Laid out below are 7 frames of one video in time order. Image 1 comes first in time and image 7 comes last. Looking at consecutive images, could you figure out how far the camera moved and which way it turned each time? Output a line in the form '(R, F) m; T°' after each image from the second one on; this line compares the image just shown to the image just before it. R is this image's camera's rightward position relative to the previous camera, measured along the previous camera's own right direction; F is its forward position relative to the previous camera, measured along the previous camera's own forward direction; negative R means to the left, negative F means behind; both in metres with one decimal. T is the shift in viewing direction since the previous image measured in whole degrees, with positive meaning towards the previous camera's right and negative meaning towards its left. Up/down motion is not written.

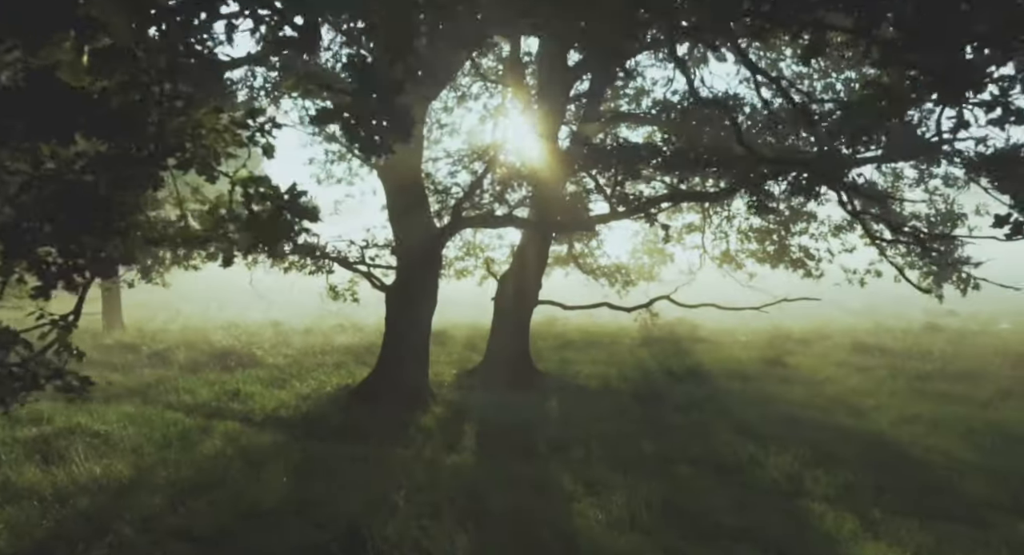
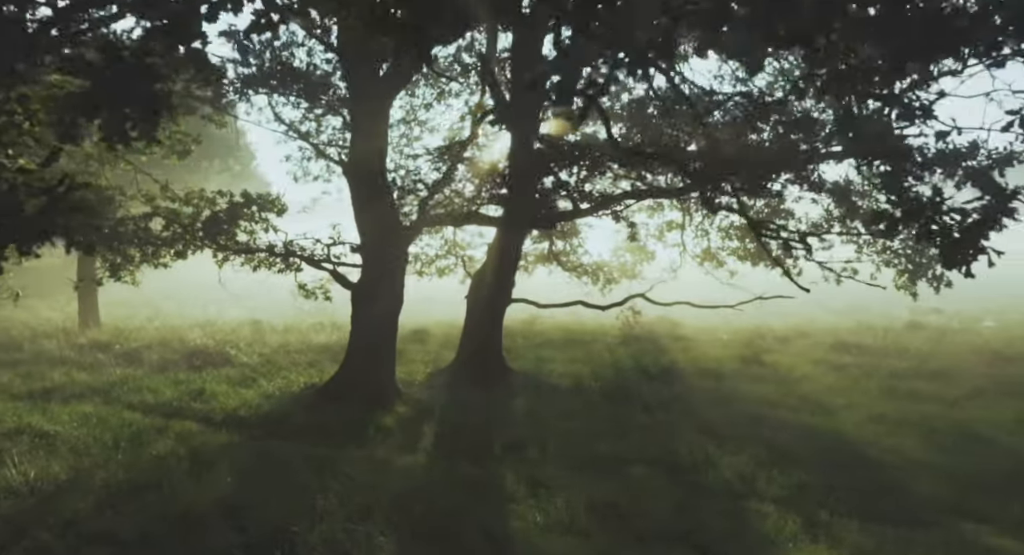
(+0.5, +0.1) m; 0°
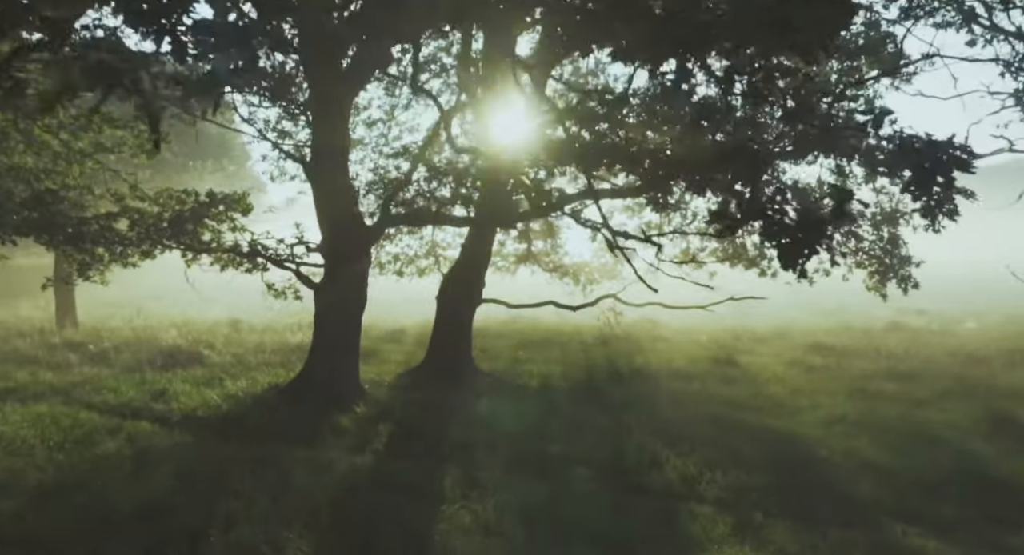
(+0.6, 0.0) m; 0°
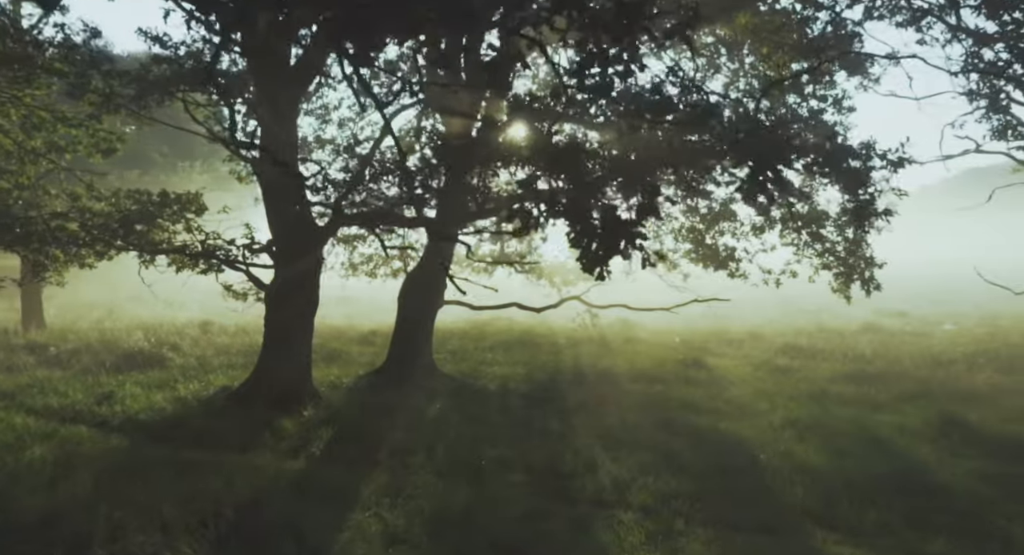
(+0.7, +0.2) m; 0°
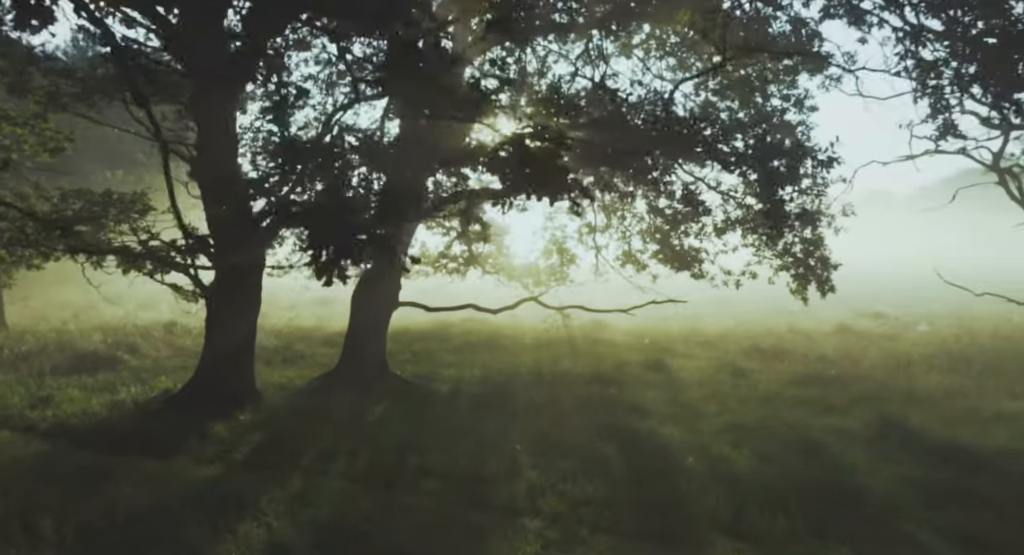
(+0.8, +0.2) m; 0°
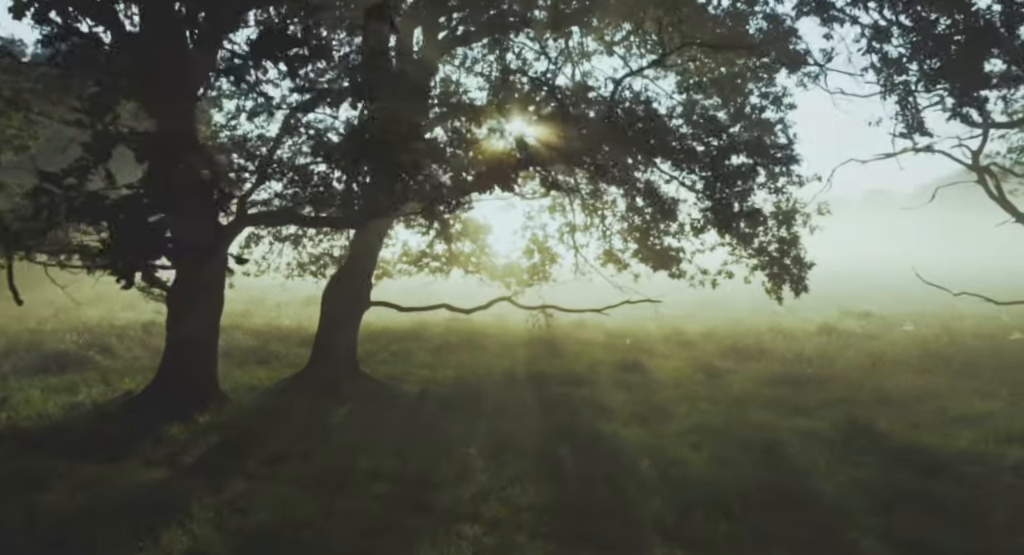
(+0.5, +0.2) m; 0°
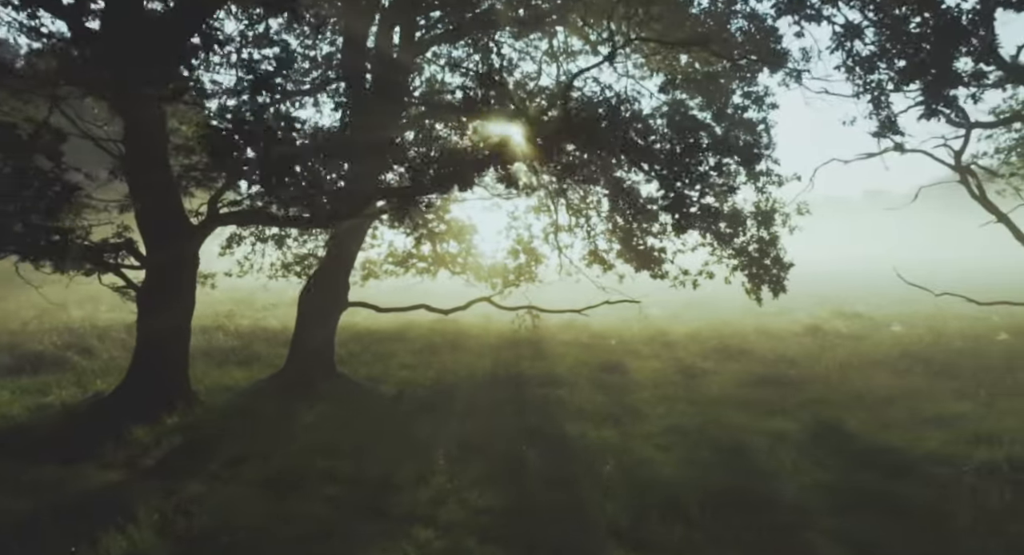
(+0.4, +0.1) m; 0°
